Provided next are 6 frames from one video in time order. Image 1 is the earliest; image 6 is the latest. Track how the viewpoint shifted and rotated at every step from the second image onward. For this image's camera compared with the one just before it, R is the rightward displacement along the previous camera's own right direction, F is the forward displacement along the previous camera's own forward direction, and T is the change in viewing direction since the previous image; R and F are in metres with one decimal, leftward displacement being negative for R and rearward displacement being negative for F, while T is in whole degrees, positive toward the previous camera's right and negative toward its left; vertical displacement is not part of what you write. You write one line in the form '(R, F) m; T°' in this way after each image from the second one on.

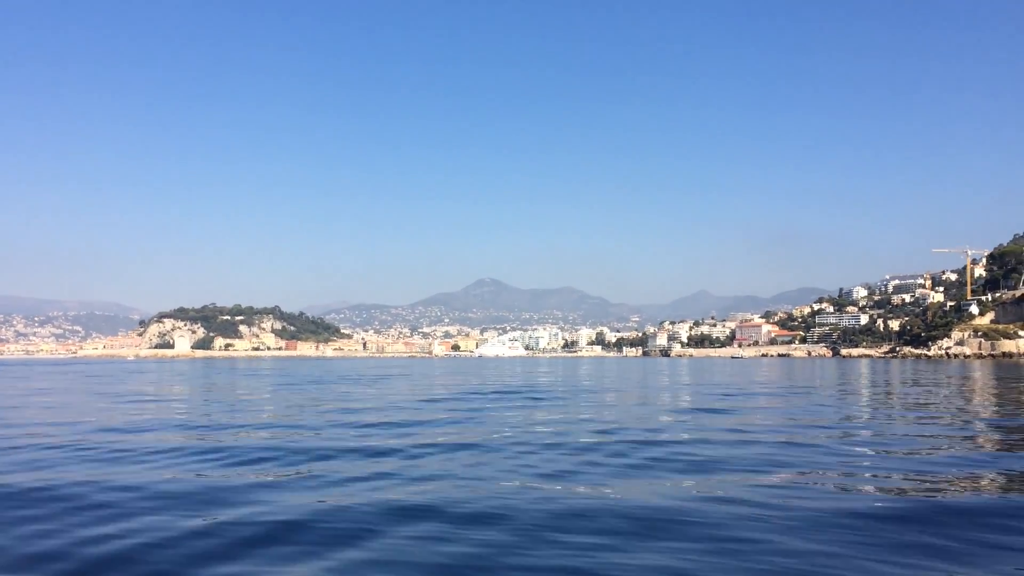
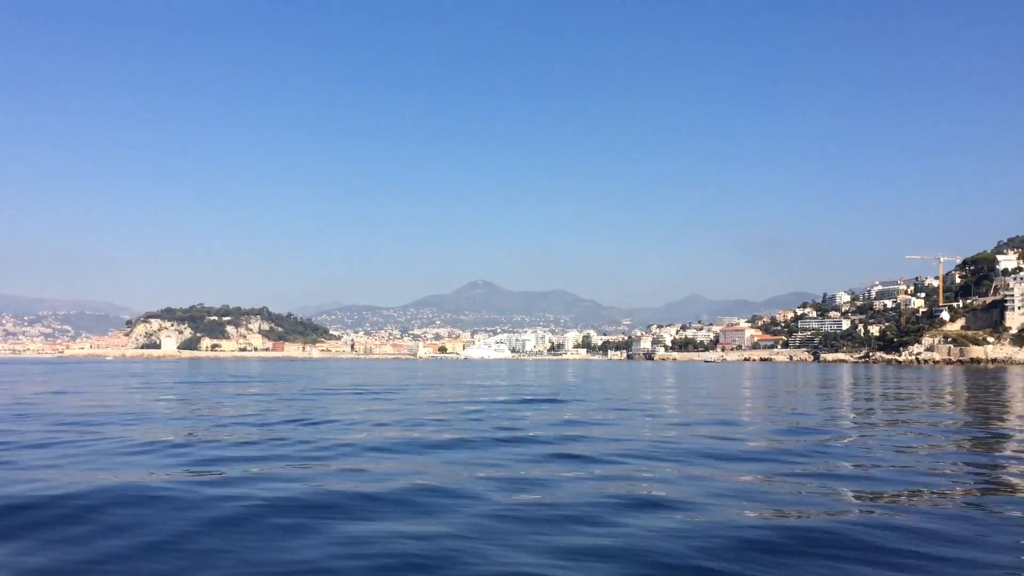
(+2.0, -0.8) m; 0°
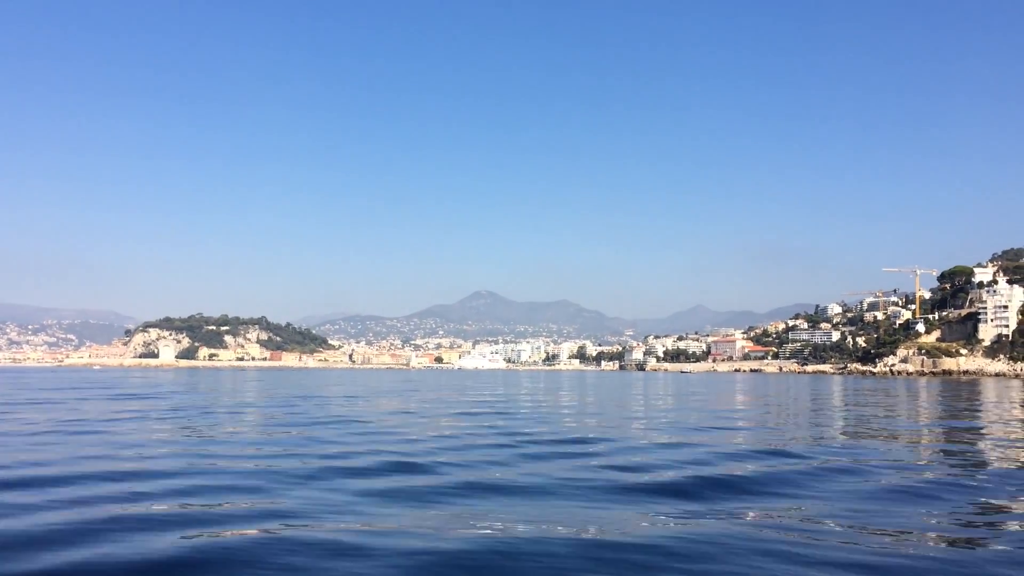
(+3.1, -1.3) m; -1°
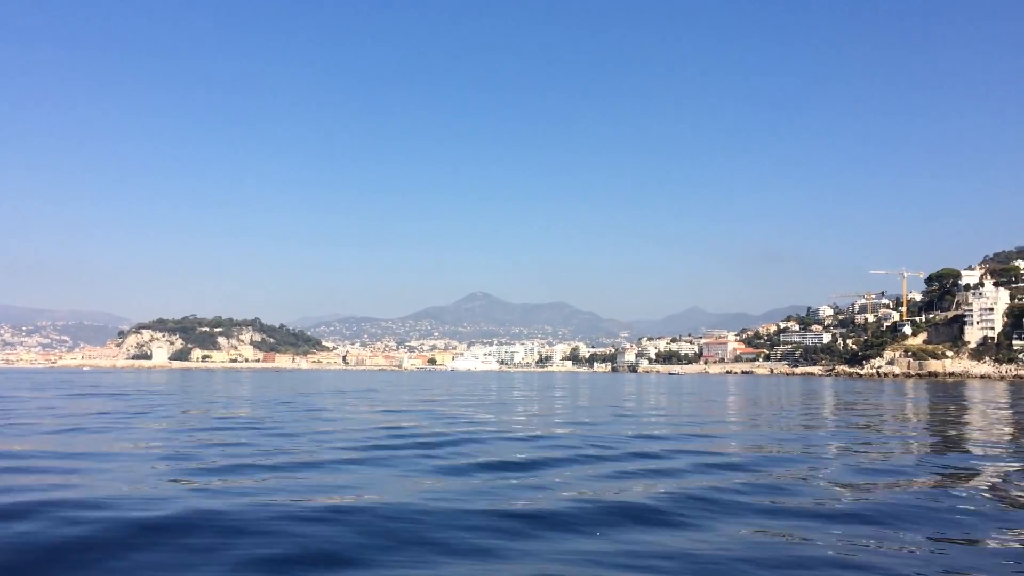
(+0.8, -0.4) m; 0°
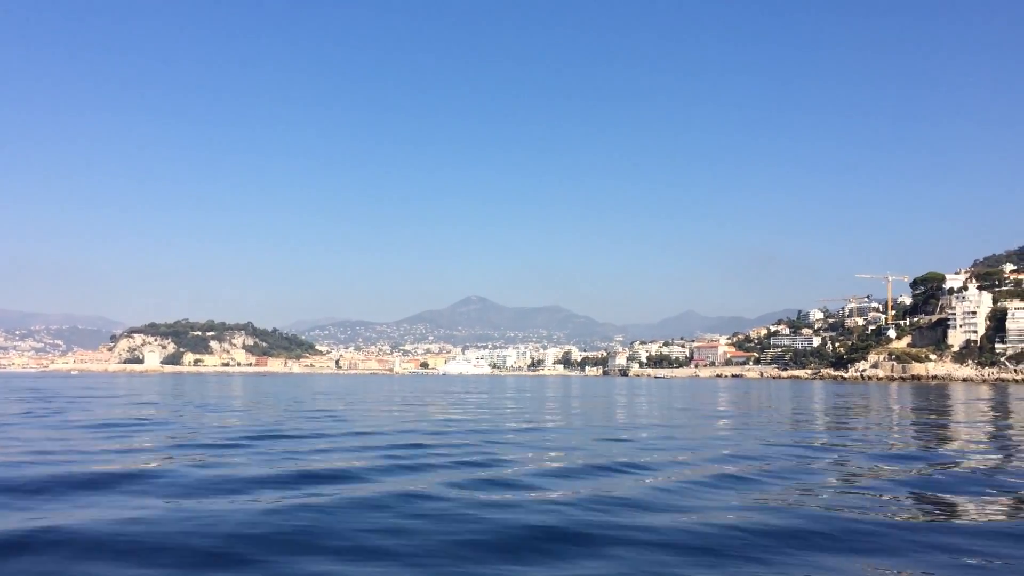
(+1.0, -0.4) m; 0°
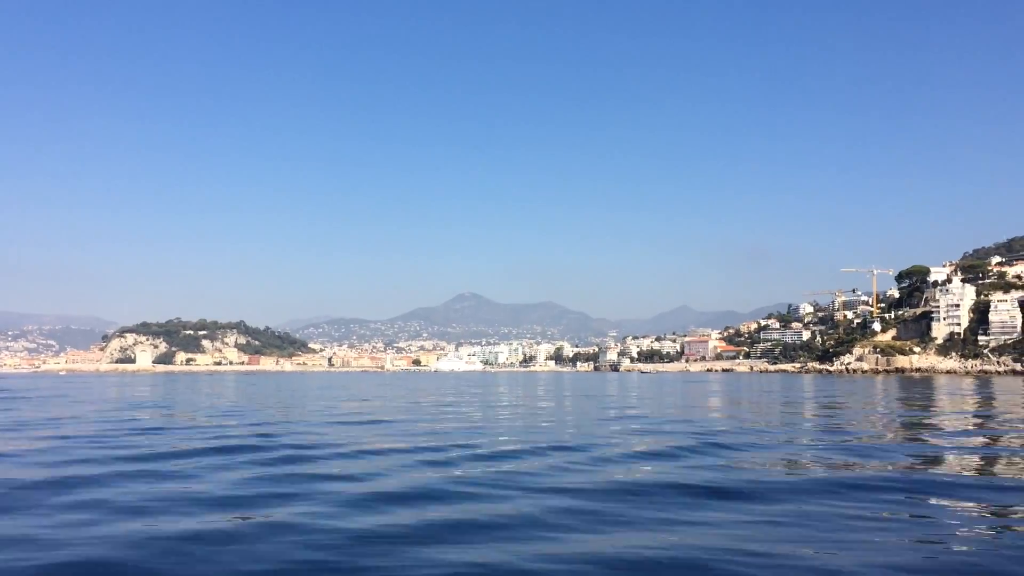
(+0.9, -0.4) m; 0°
